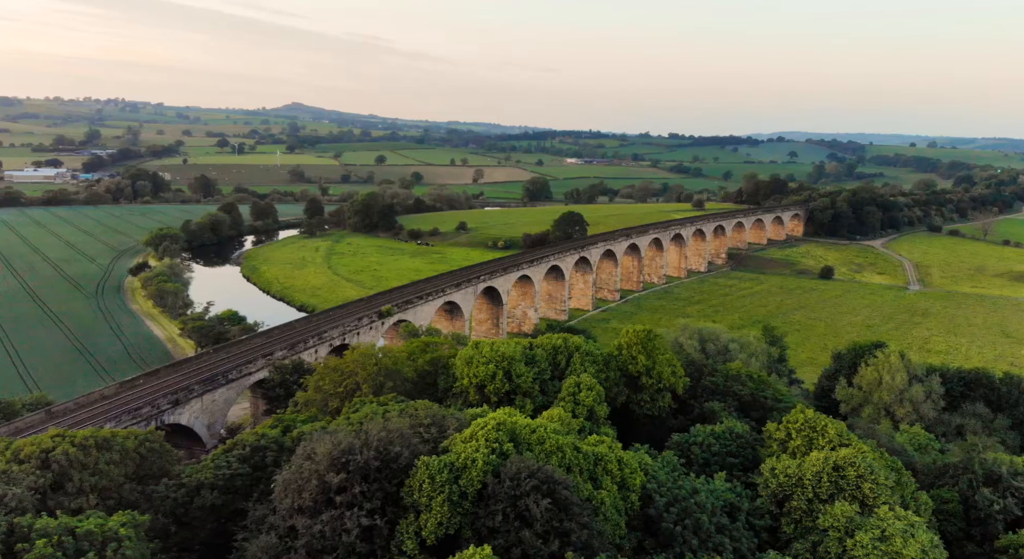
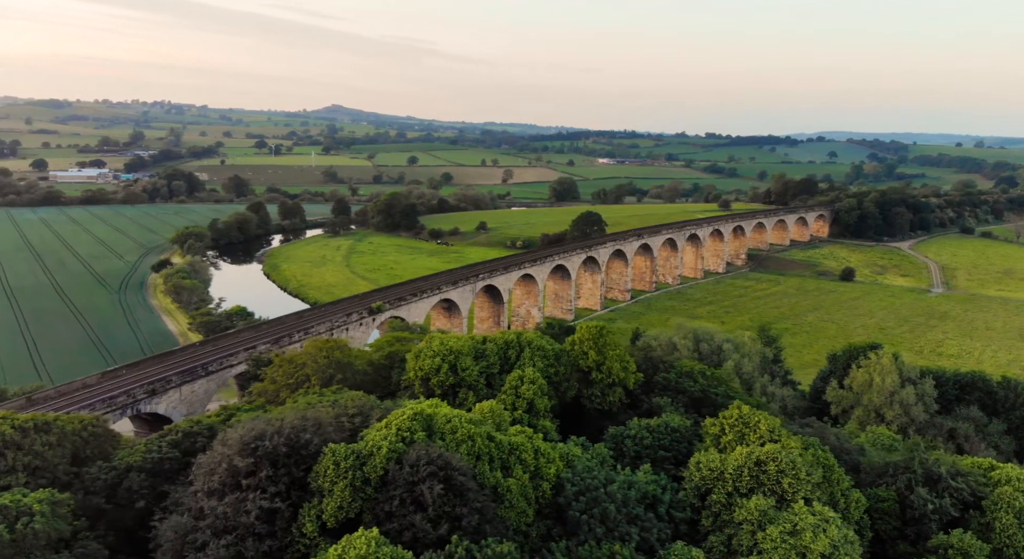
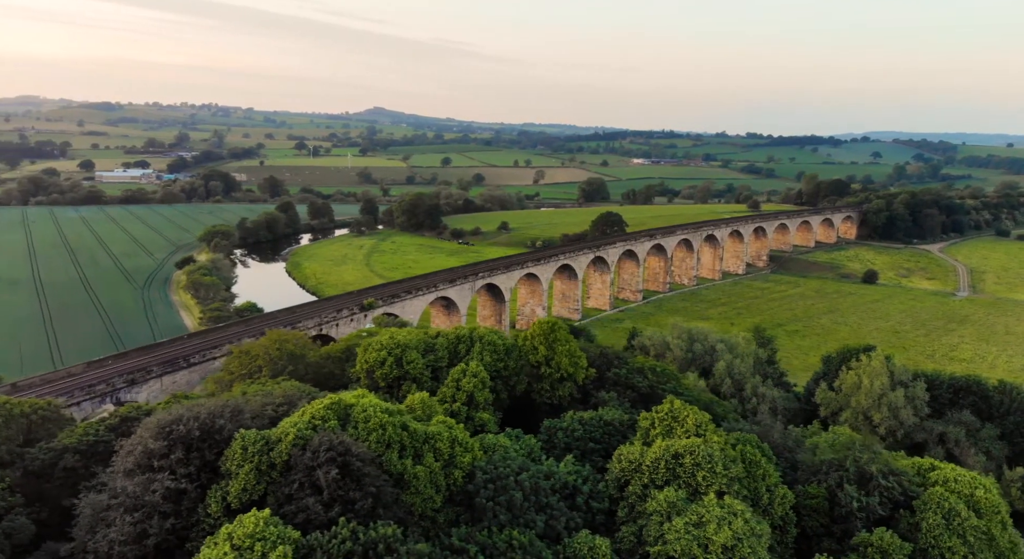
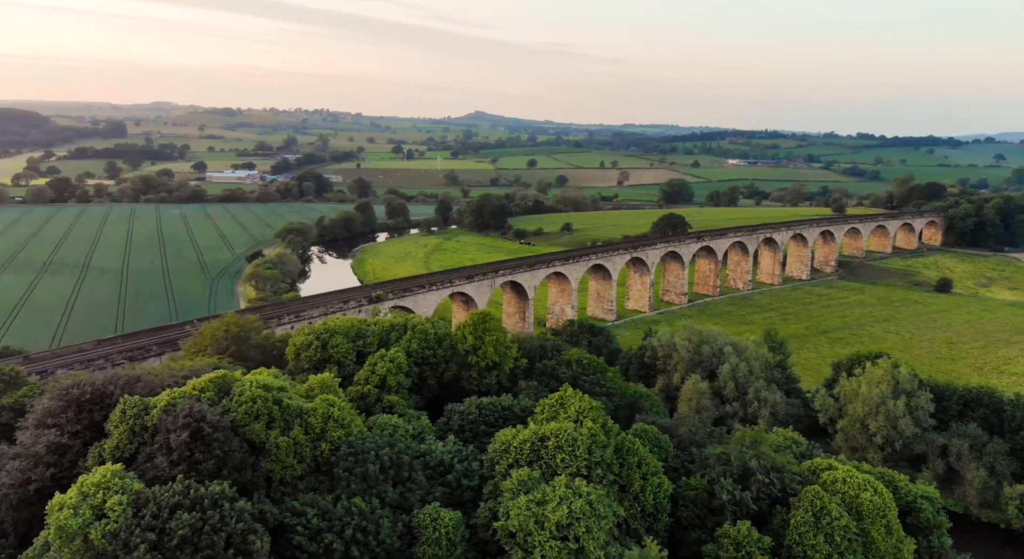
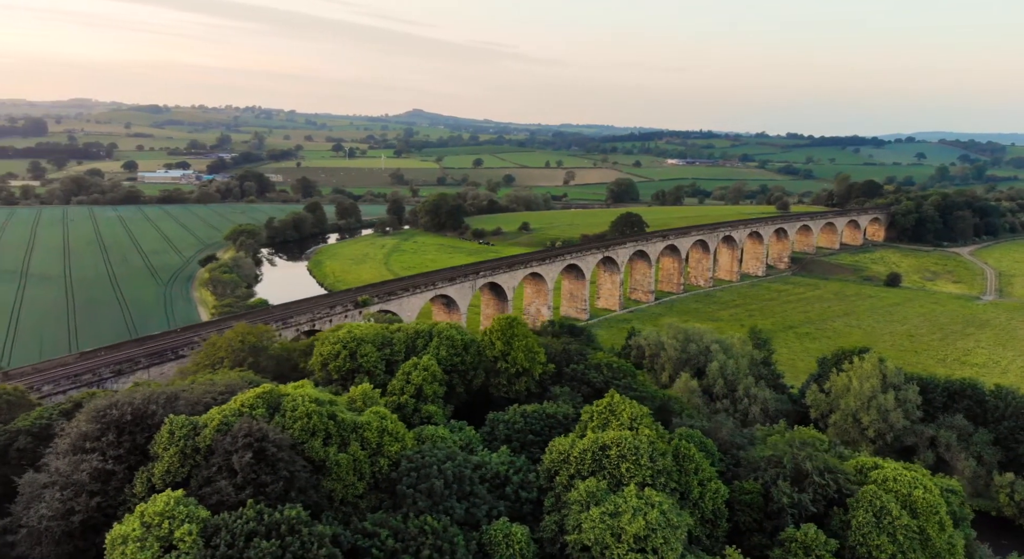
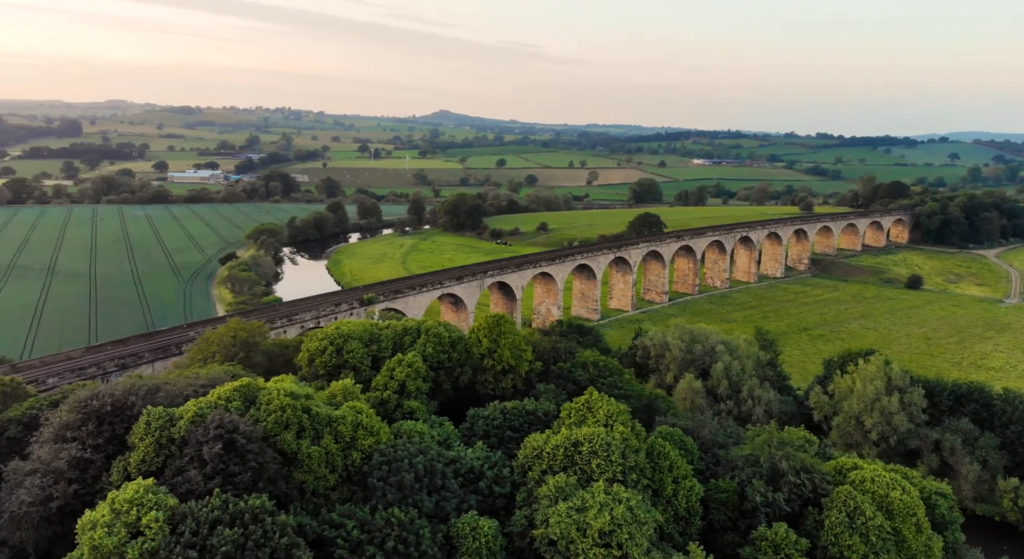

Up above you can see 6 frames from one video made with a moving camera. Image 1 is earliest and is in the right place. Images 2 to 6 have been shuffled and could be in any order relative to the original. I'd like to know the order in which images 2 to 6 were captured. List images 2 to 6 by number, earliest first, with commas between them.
2, 3, 5, 6, 4
